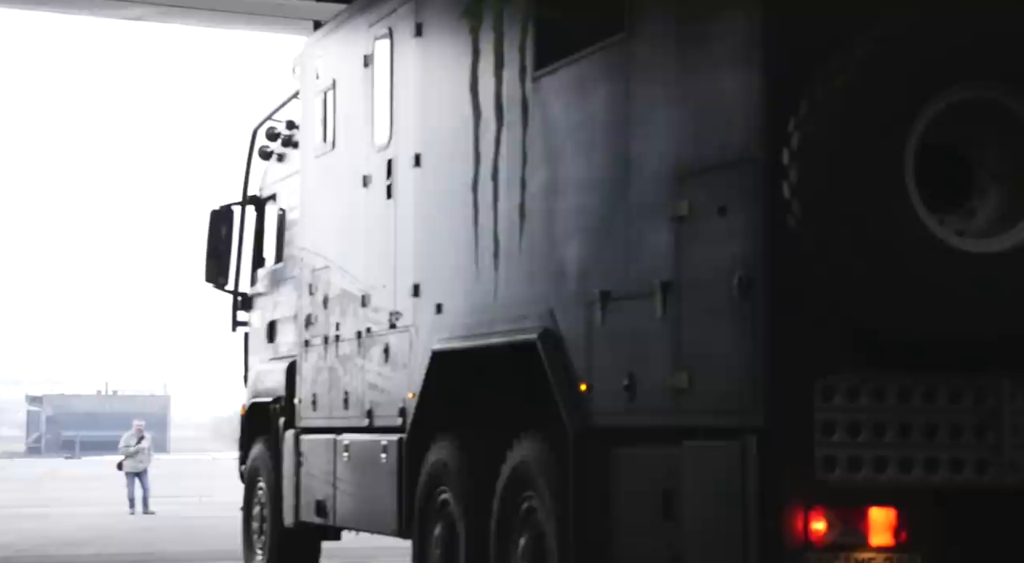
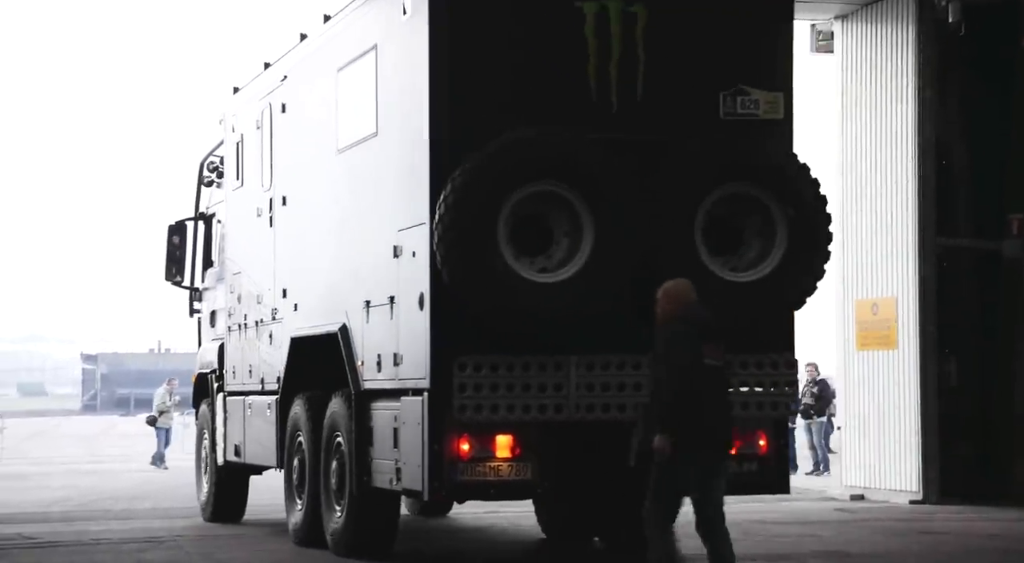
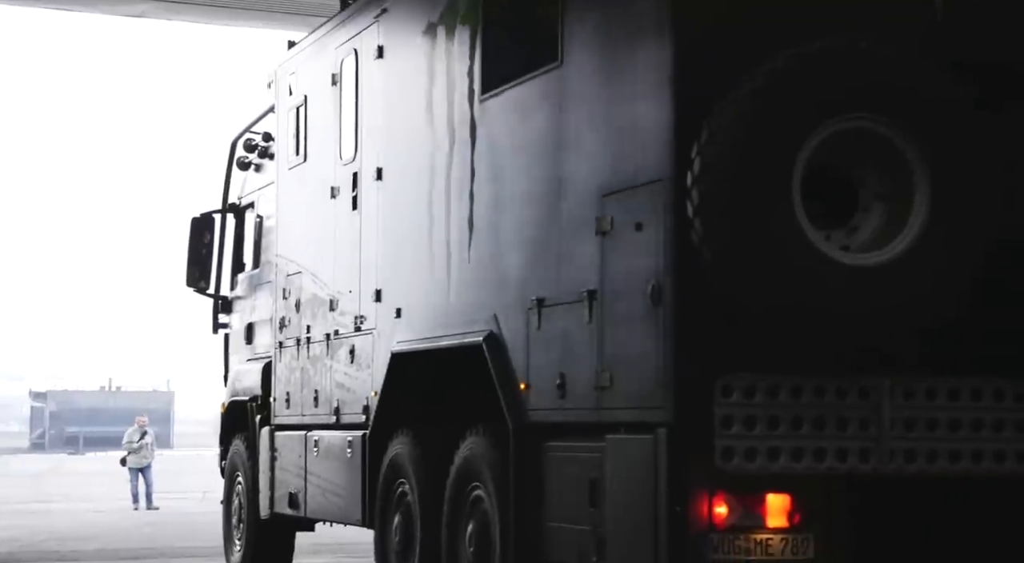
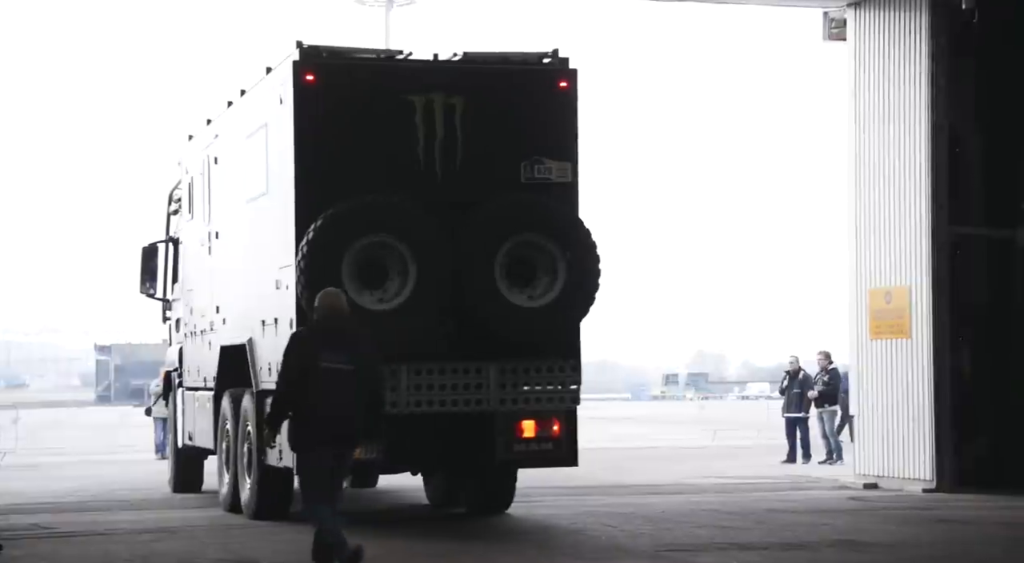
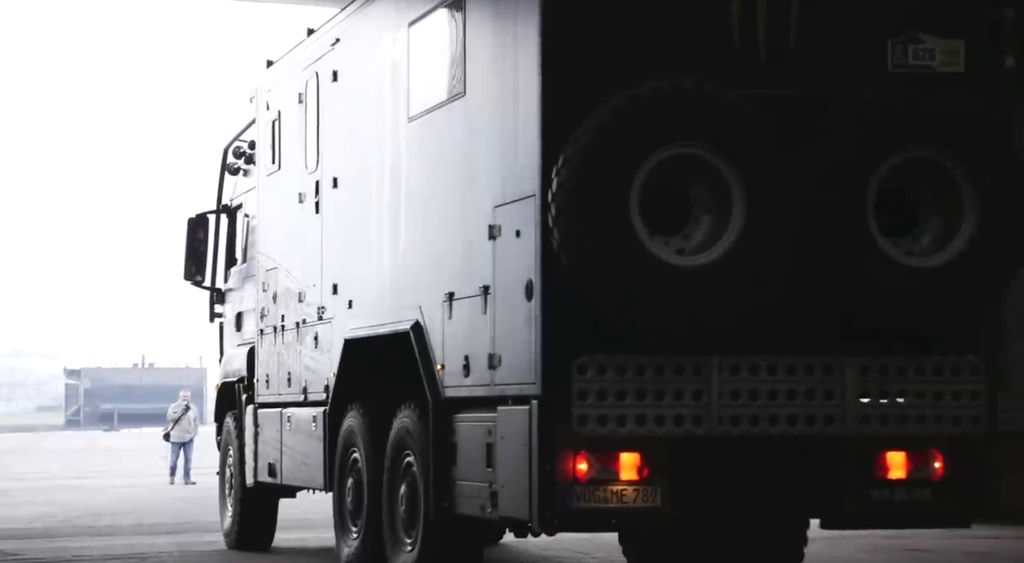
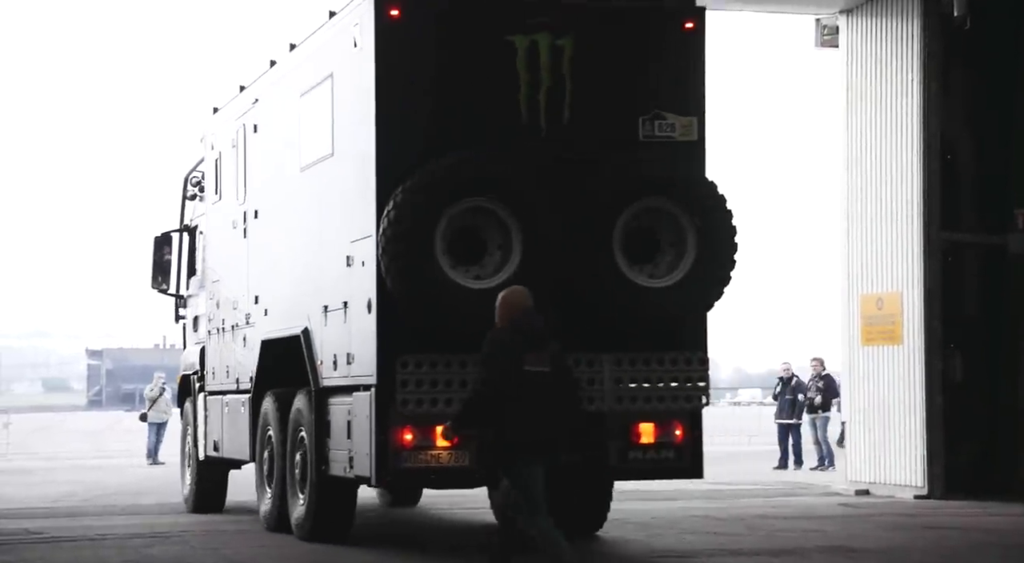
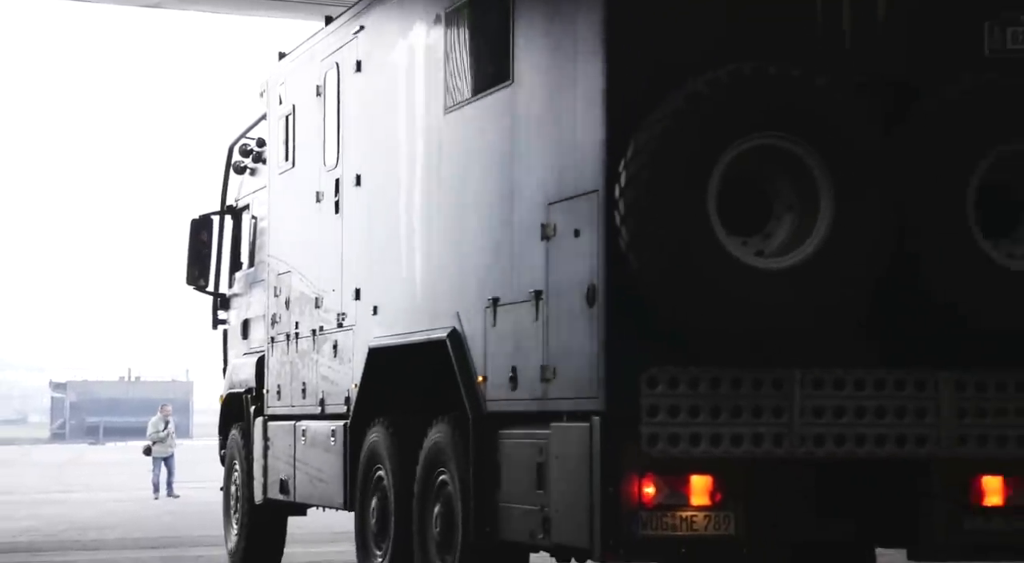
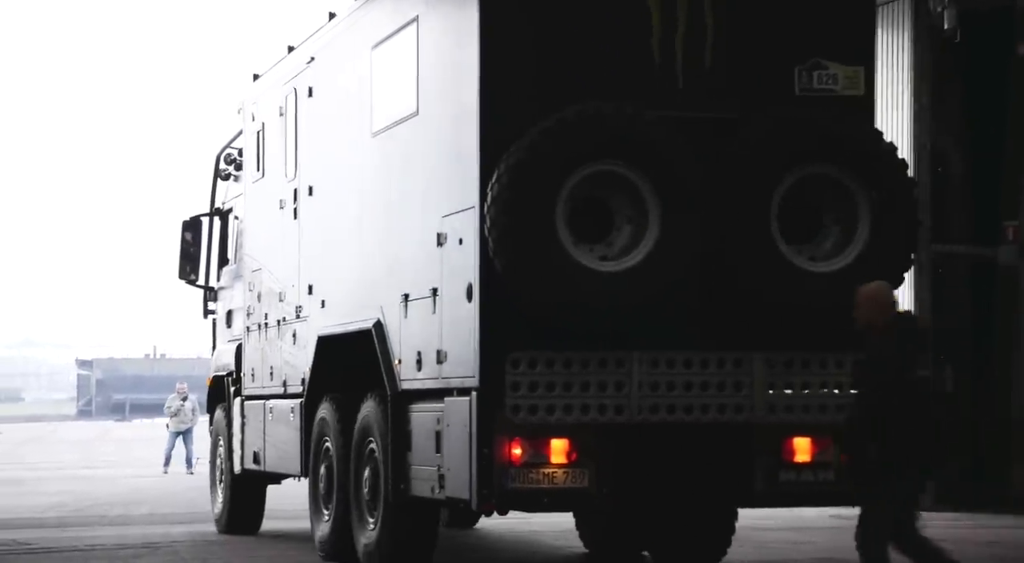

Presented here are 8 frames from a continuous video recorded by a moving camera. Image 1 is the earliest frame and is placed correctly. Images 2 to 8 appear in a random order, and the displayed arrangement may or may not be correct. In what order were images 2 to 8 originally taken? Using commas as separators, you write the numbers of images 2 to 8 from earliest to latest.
3, 7, 5, 8, 2, 6, 4
